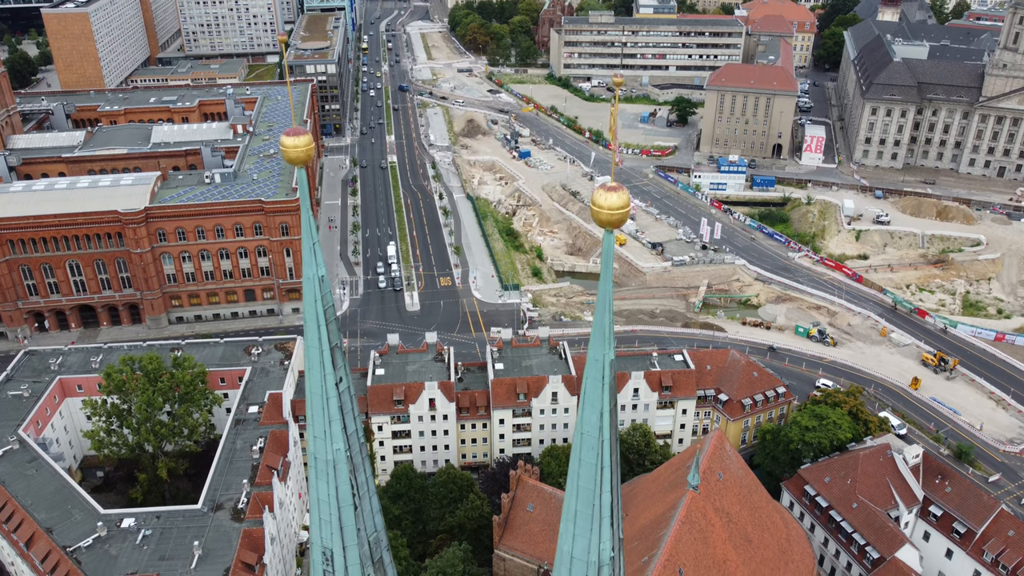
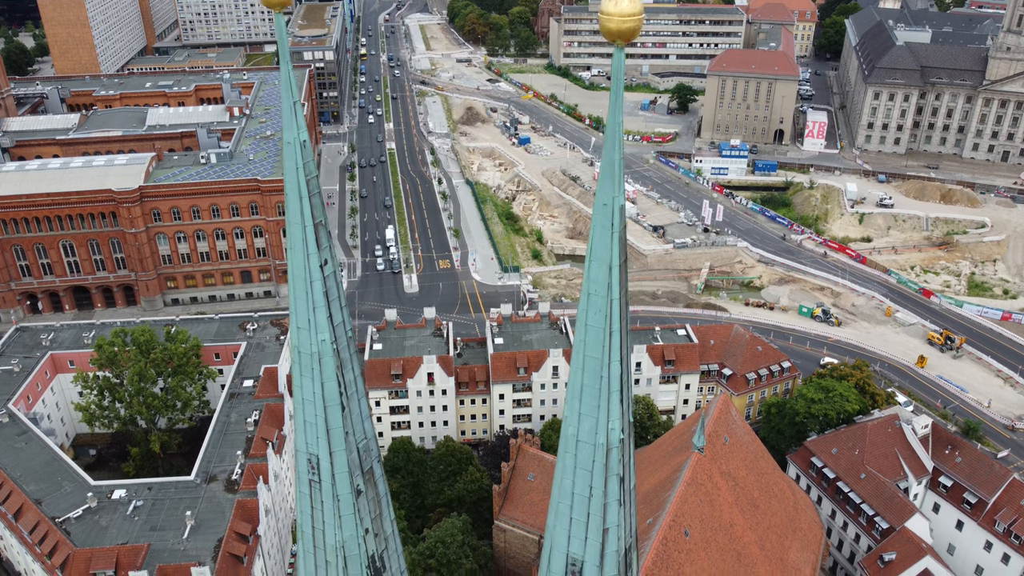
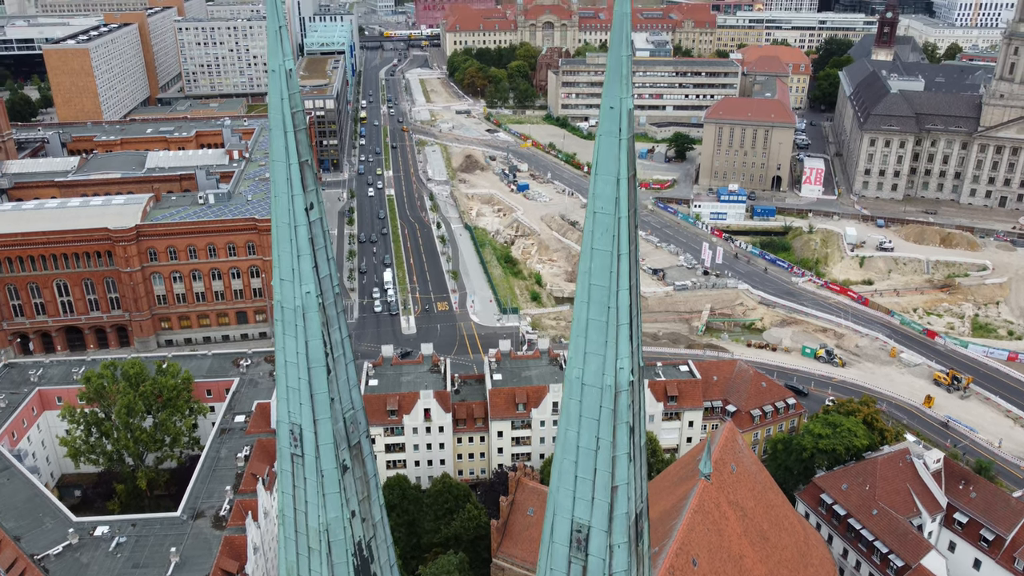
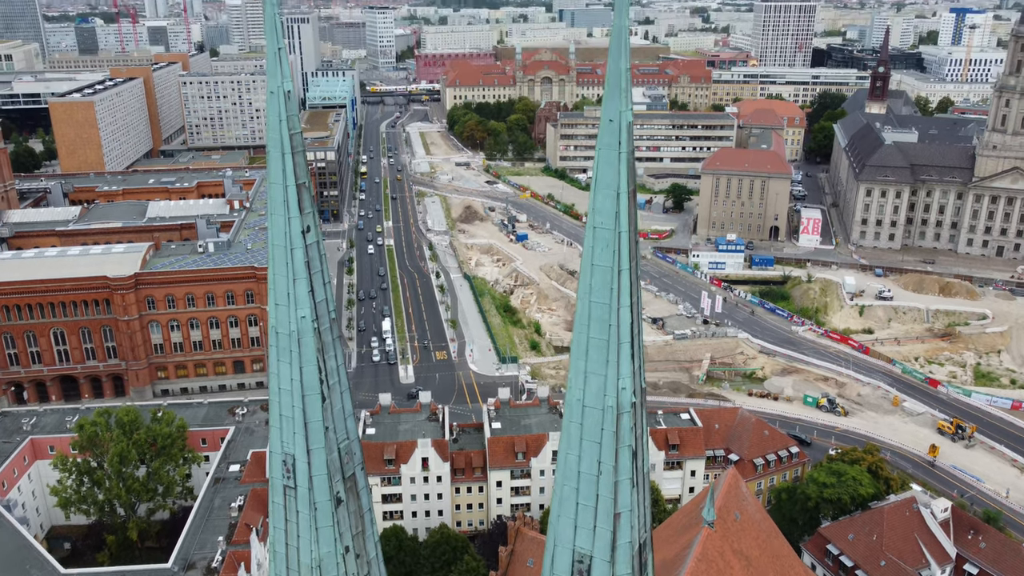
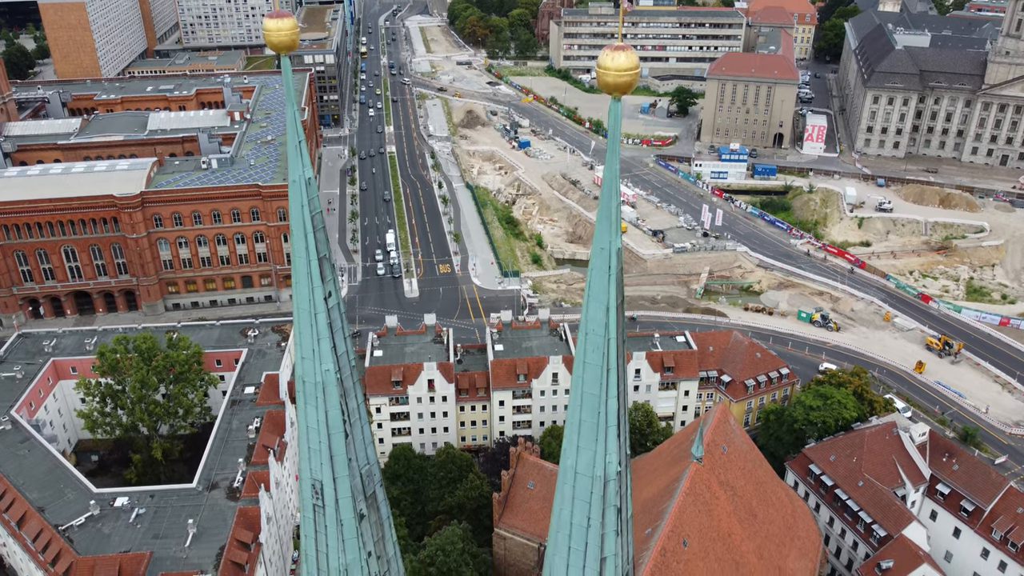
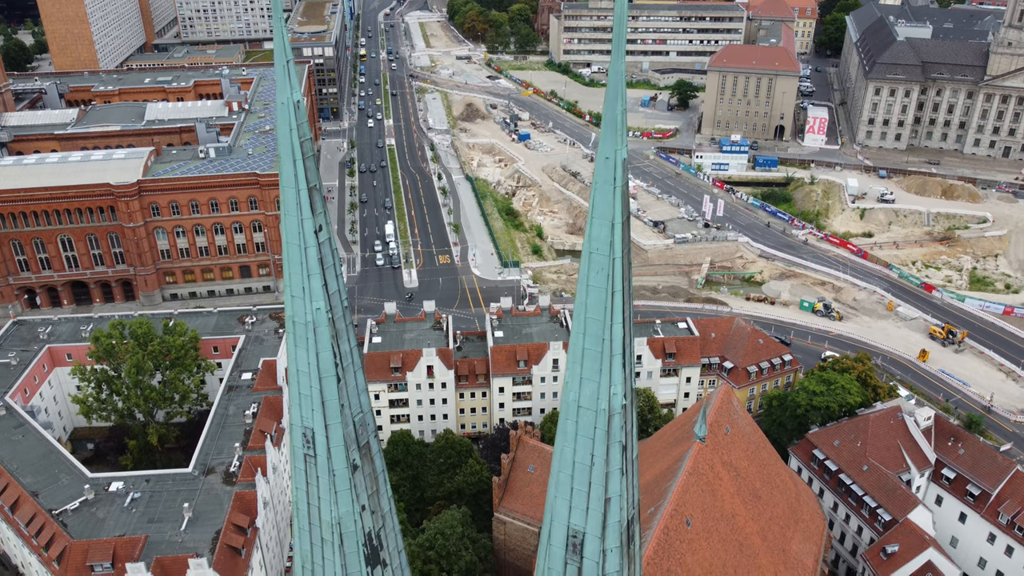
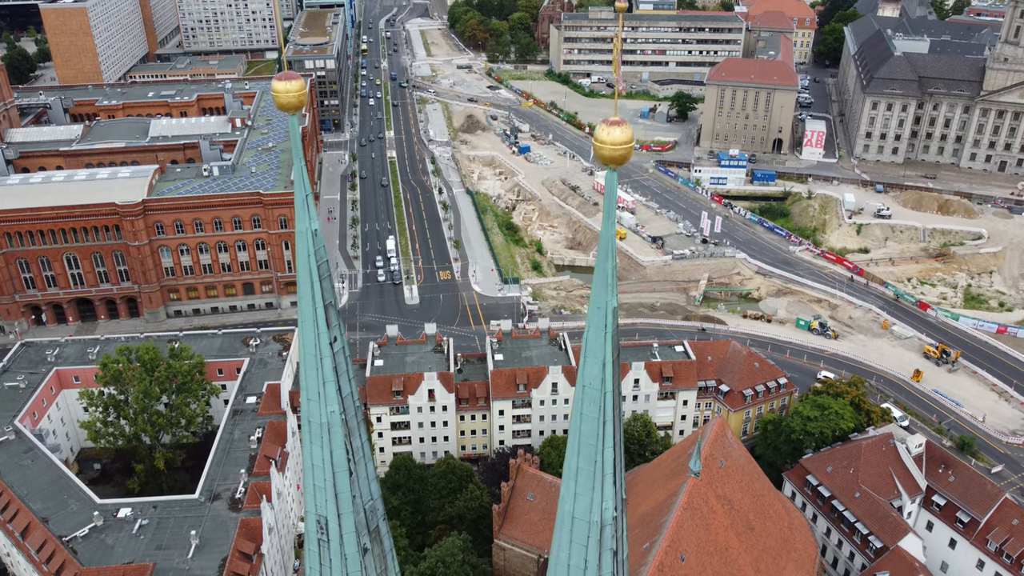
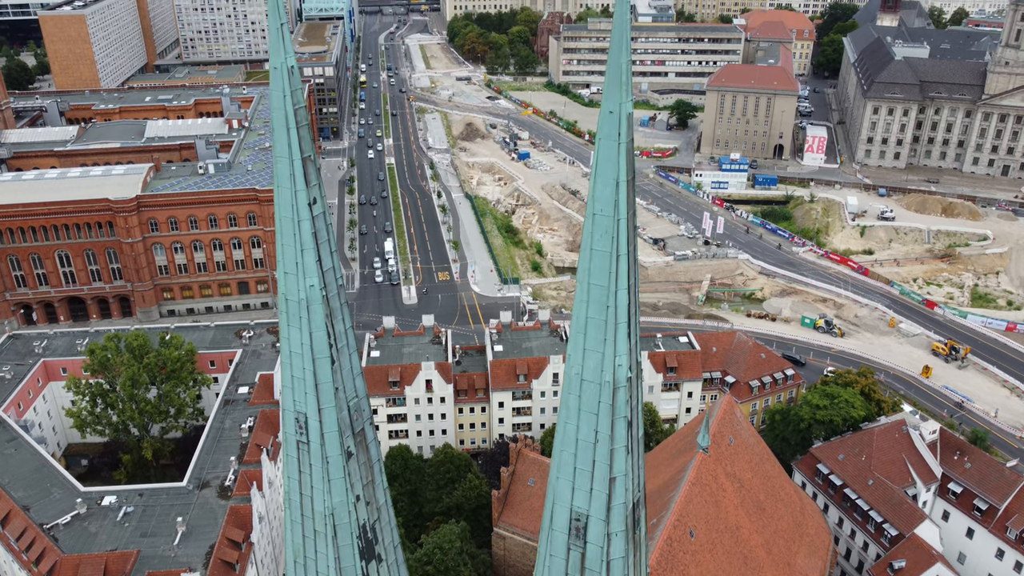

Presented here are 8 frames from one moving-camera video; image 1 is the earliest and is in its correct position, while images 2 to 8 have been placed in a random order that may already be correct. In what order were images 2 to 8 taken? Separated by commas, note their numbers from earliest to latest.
7, 5, 2, 6, 8, 3, 4
